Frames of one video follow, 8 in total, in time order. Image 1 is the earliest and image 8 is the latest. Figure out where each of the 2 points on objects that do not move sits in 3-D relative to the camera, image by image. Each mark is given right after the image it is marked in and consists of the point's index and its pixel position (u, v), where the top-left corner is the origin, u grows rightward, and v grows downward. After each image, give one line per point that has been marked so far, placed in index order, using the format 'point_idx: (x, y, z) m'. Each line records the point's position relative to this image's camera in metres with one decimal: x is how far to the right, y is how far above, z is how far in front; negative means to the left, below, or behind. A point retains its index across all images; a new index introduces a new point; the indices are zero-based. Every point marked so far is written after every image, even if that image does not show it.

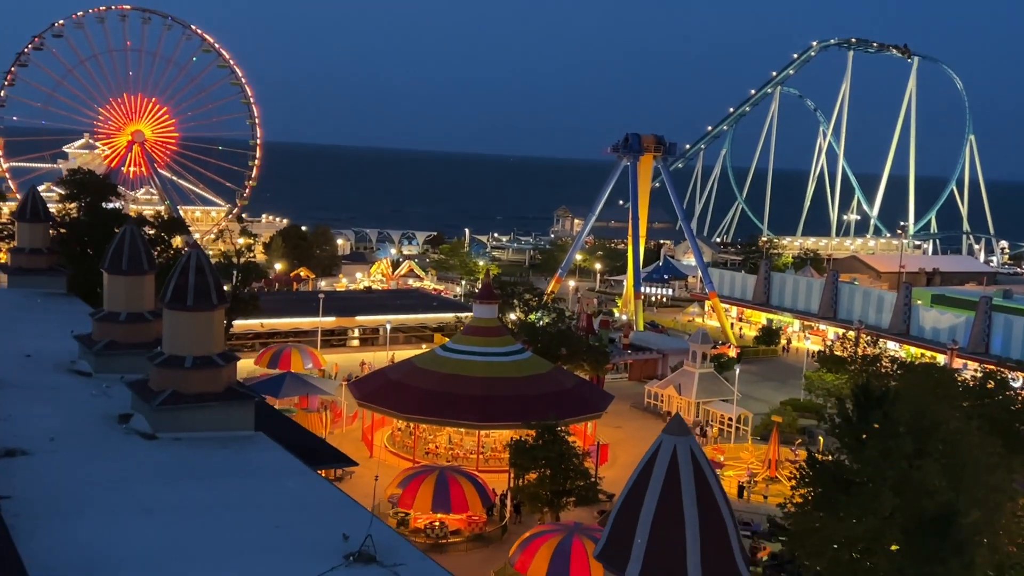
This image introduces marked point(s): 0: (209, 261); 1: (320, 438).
0: (-4.1, +0.4, +13.2) m
1: (-2.8, -2.2, +14.1) m
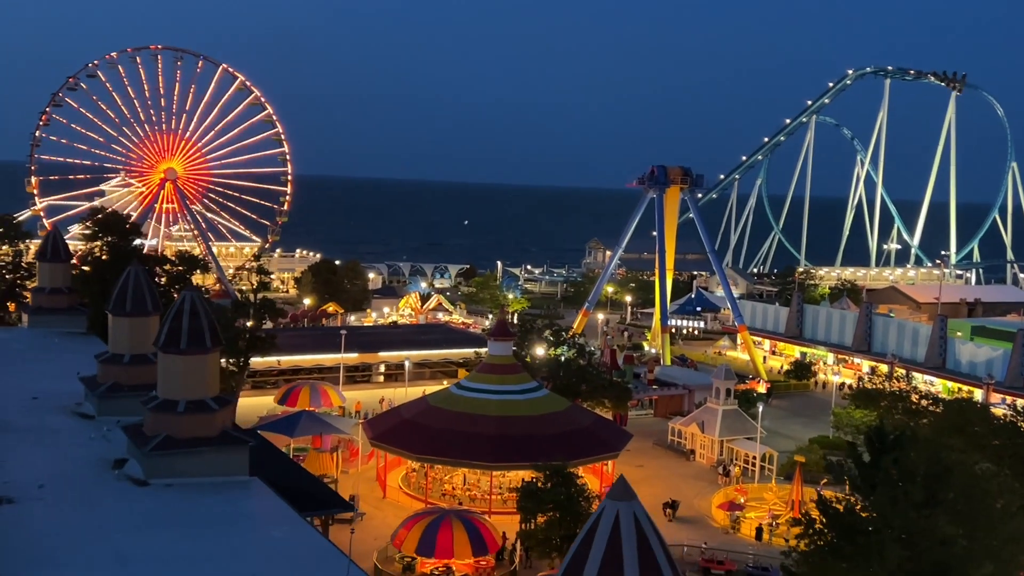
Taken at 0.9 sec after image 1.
0: (-4.1, -0.2, +13.1) m
1: (-2.7, -2.8, +13.8) m
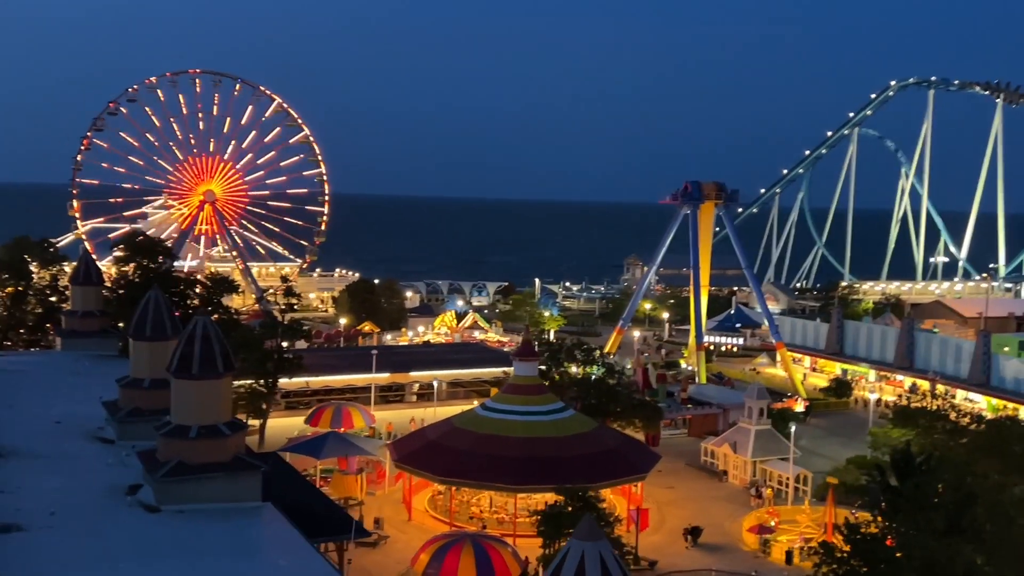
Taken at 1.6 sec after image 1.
0: (-4.0, -0.5, +13.1) m
1: (-2.5, -3.1, +13.7) m
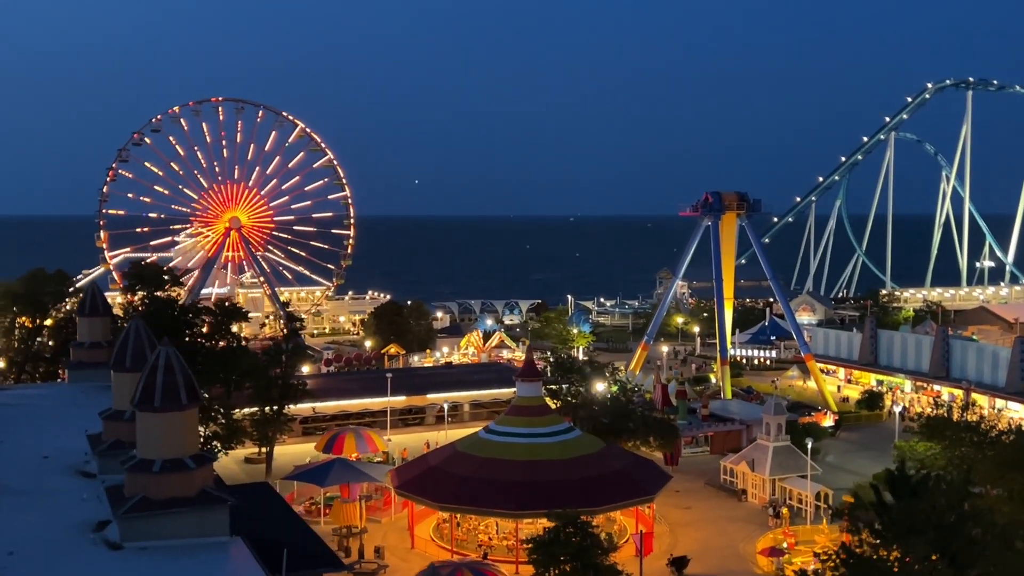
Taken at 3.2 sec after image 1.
0: (-4.3, -0.9, +12.8) m
1: (-2.8, -3.5, +13.2) m
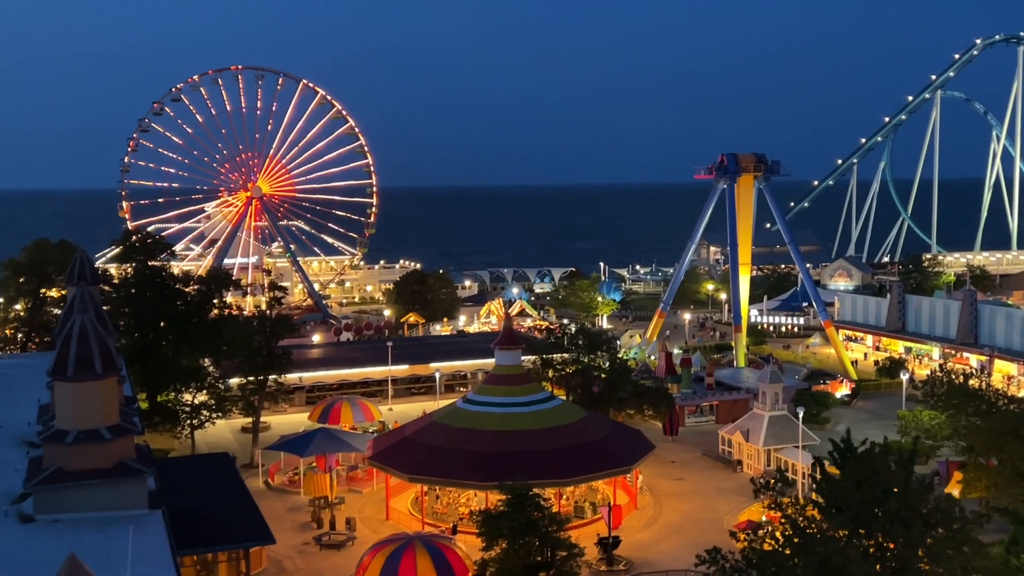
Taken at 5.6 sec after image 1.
0: (-5.3, -0.5, +12.4) m
1: (-3.7, -3.0, +12.9) m
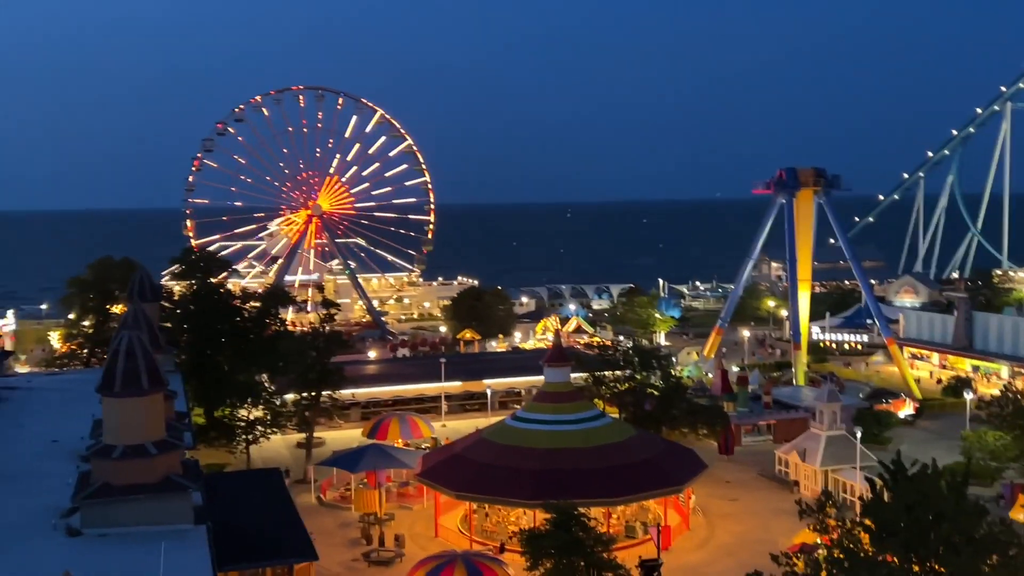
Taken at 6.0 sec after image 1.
0: (-4.7, -0.7, +12.6) m
1: (-3.1, -3.2, +12.9) m
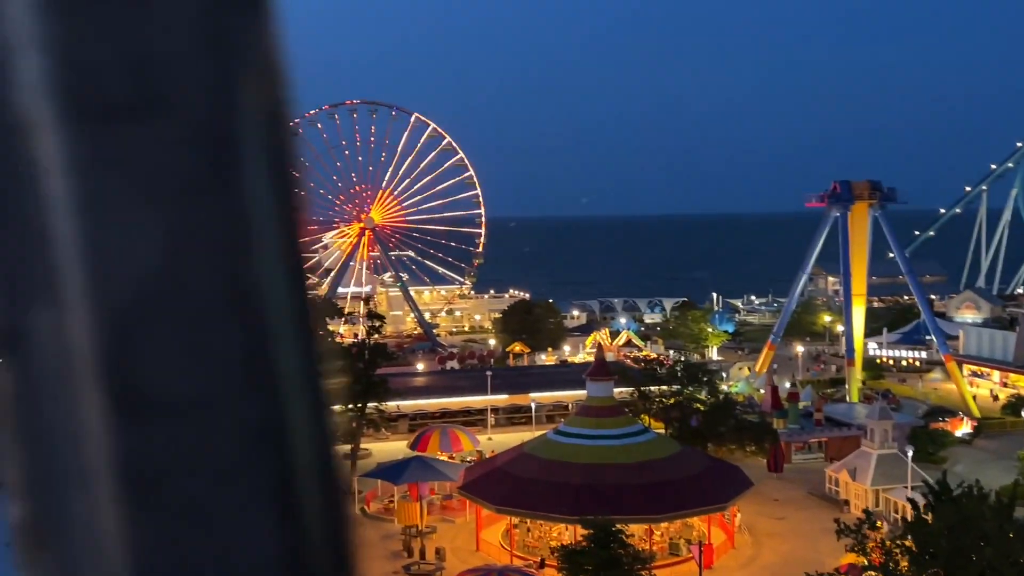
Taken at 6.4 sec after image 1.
0: (-4.3, -0.9, +12.8) m
1: (-2.7, -3.4, +13.0) m
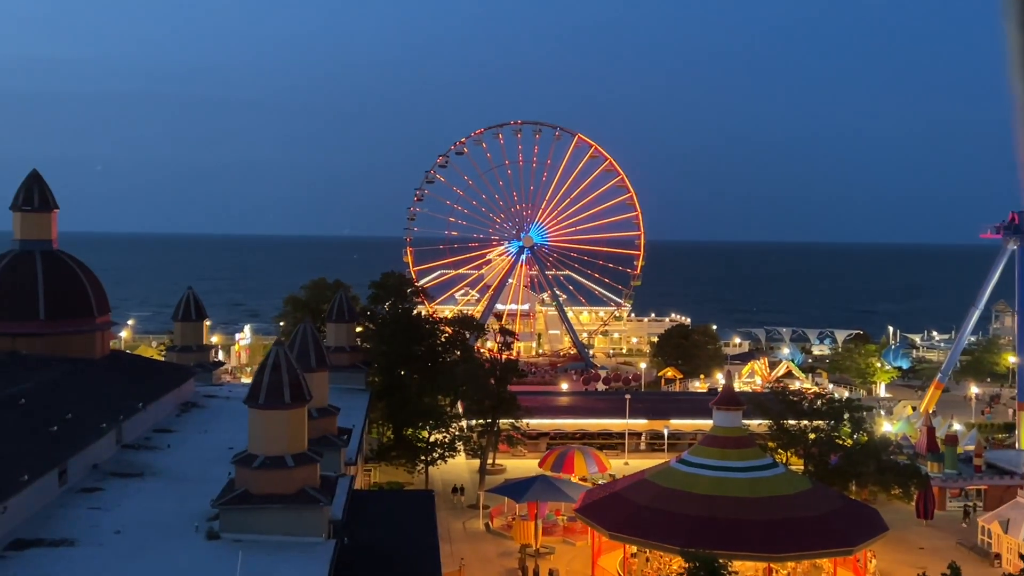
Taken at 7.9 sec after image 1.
0: (-3.0, -1.0, +13.2) m
1: (-1.5, -3.6, +13.1) m
